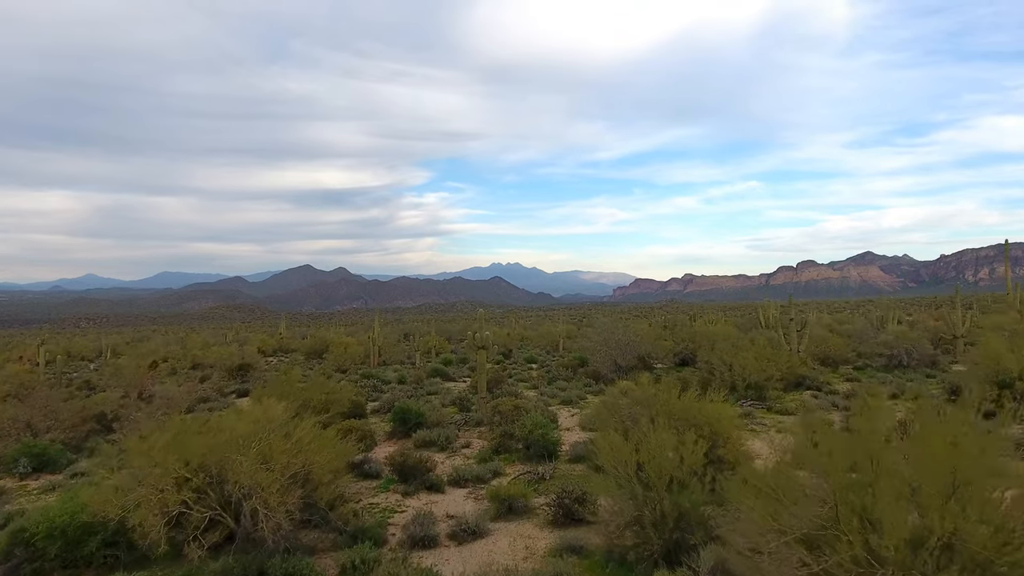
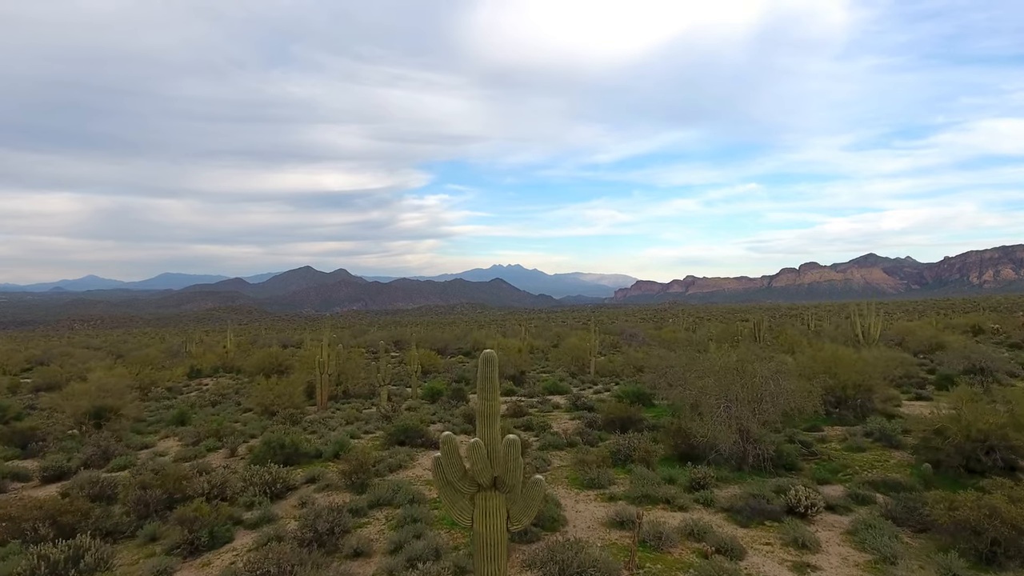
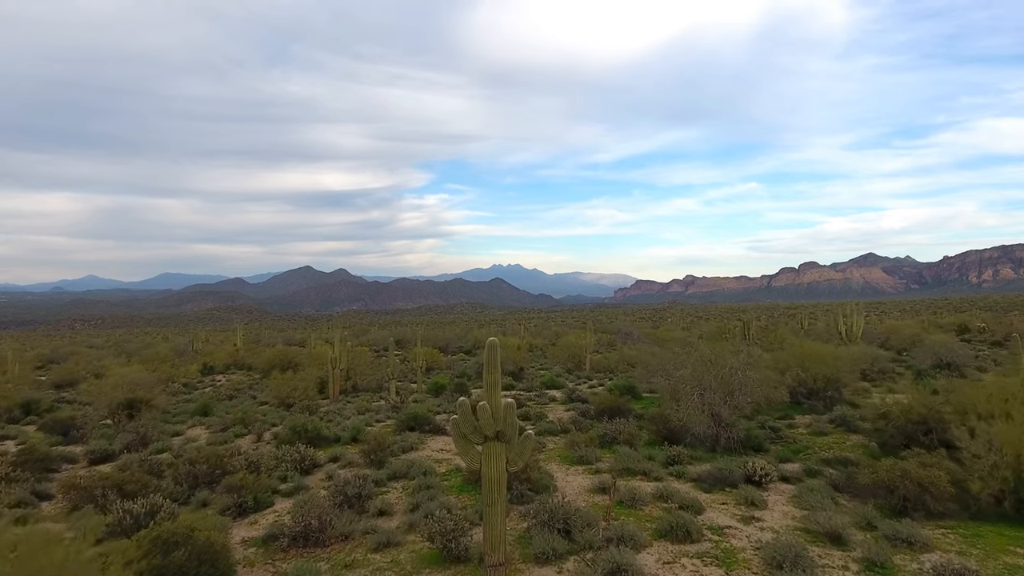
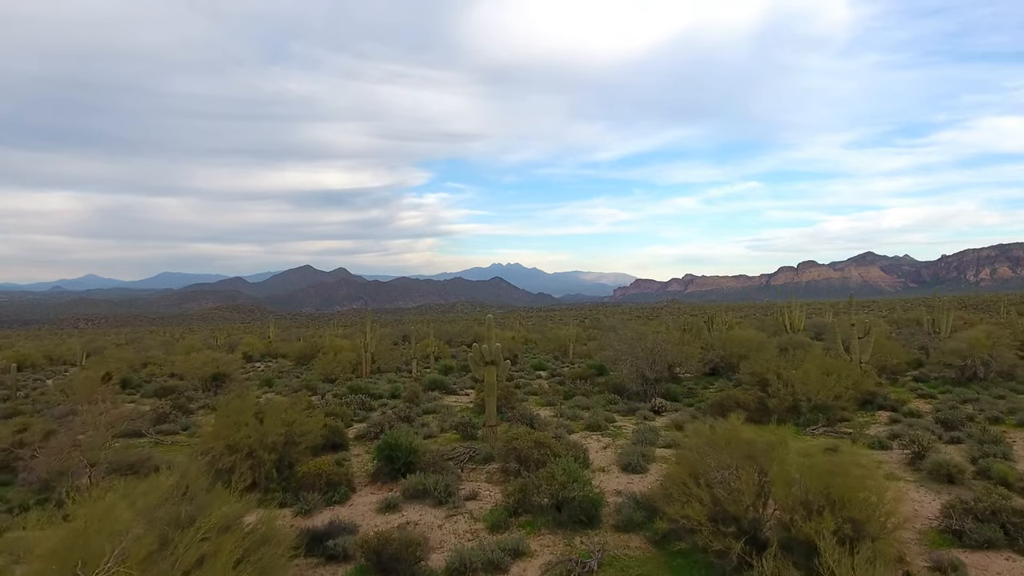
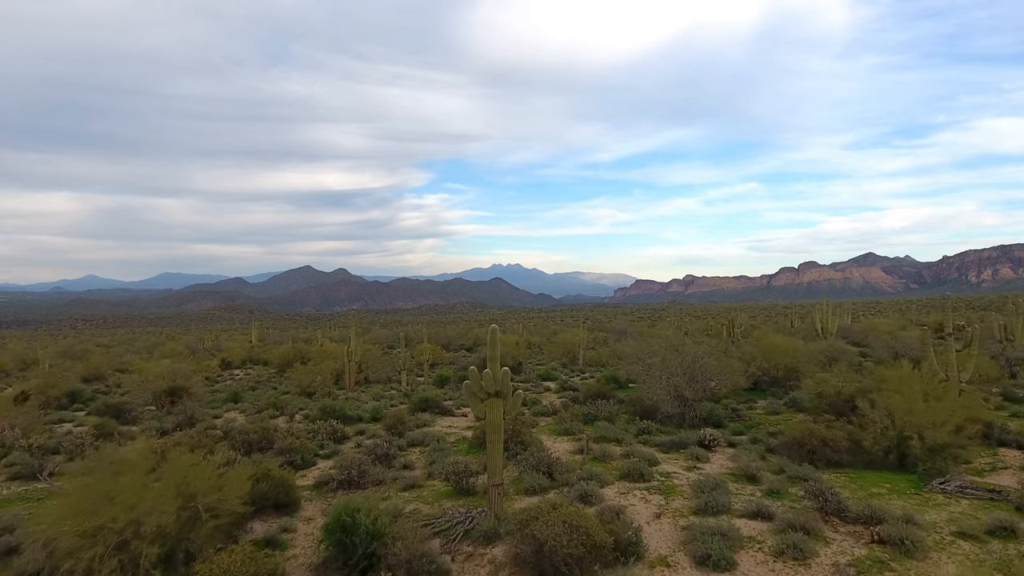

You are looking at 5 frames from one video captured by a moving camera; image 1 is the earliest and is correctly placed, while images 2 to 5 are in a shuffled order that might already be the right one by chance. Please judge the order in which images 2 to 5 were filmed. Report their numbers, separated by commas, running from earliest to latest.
4, 5, 3, 2
